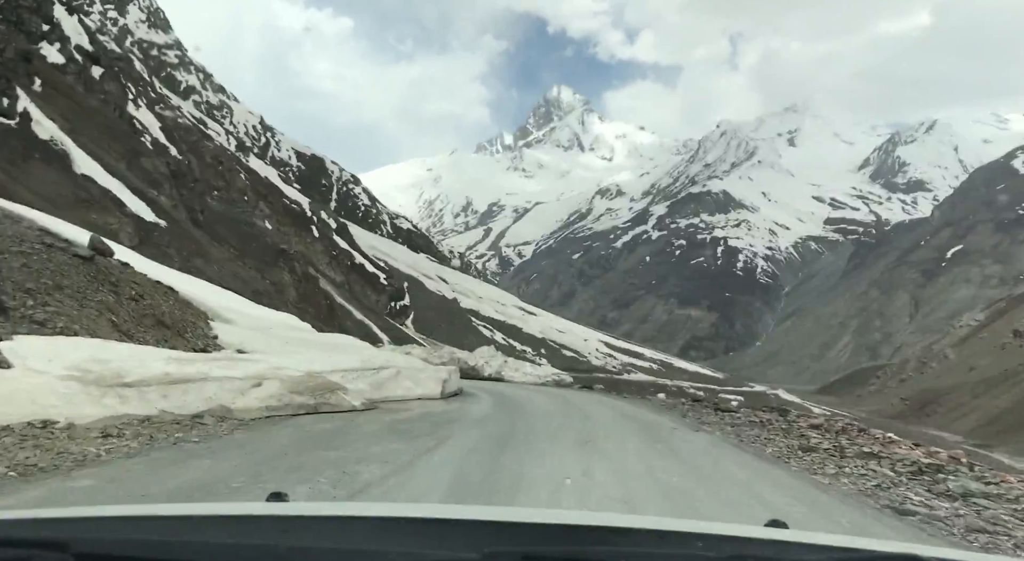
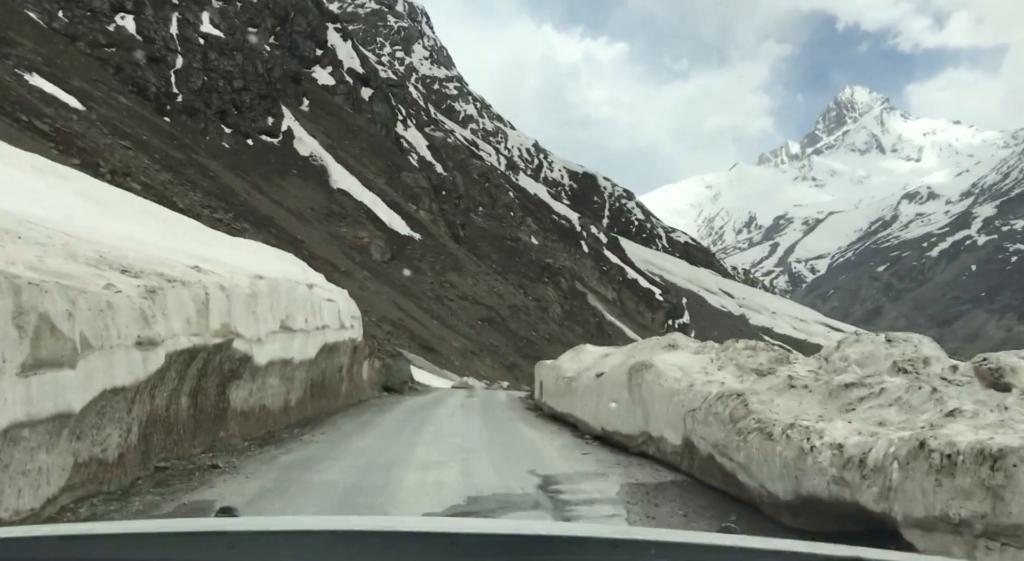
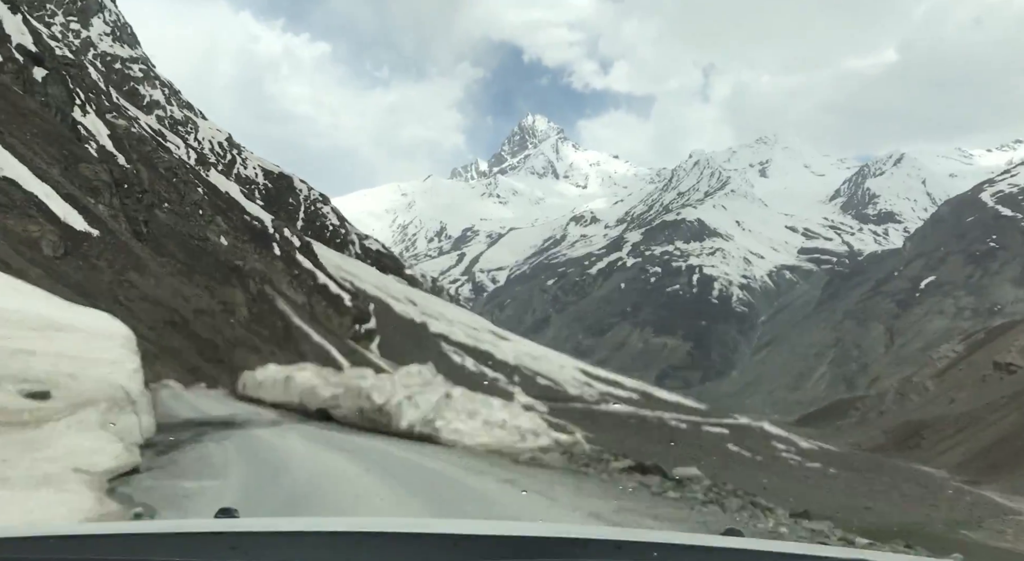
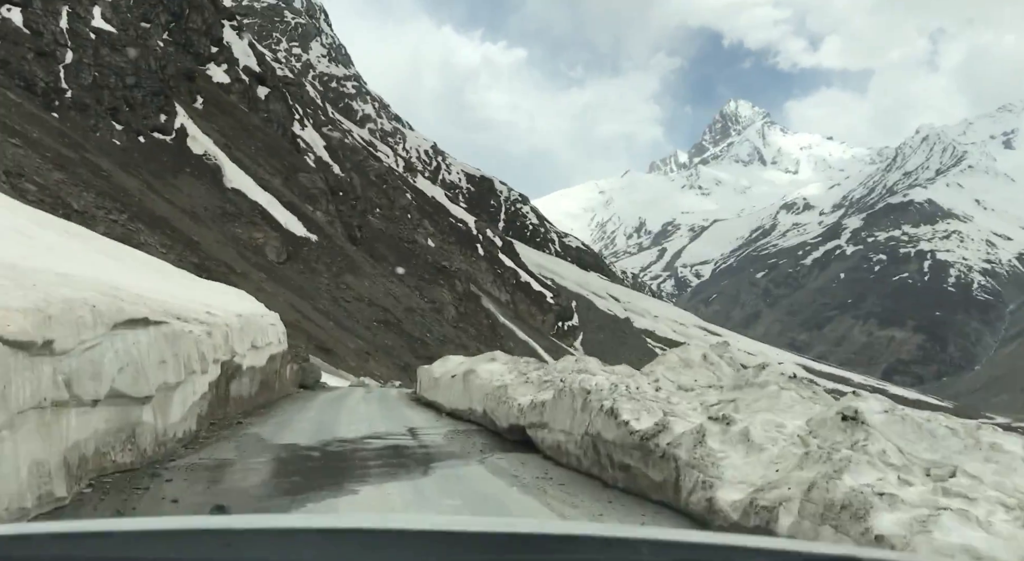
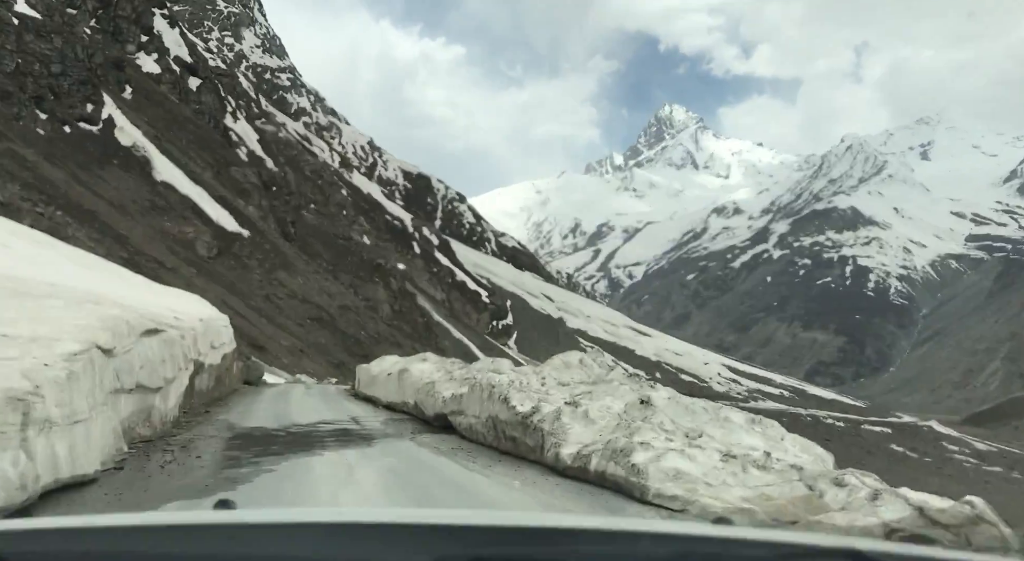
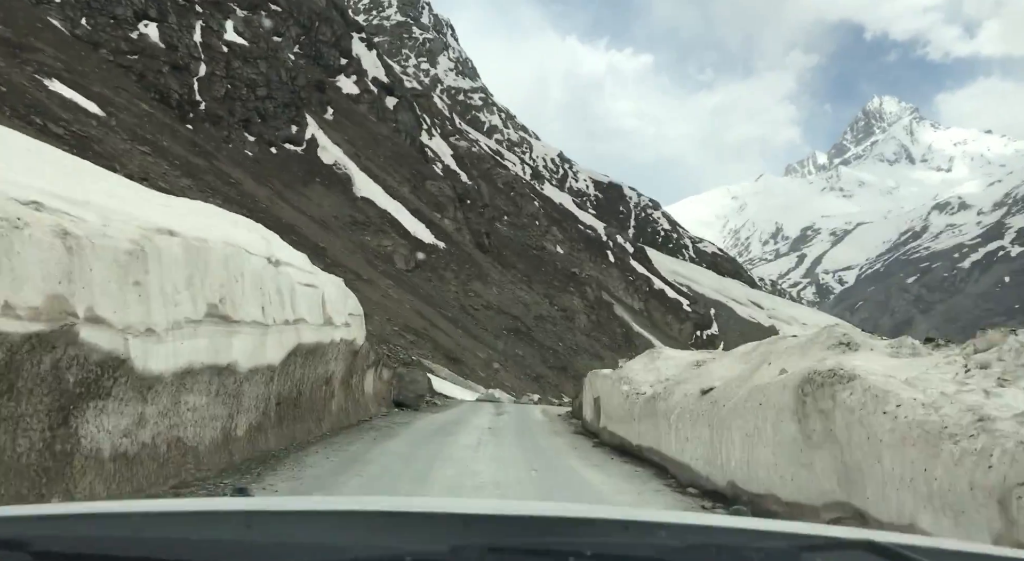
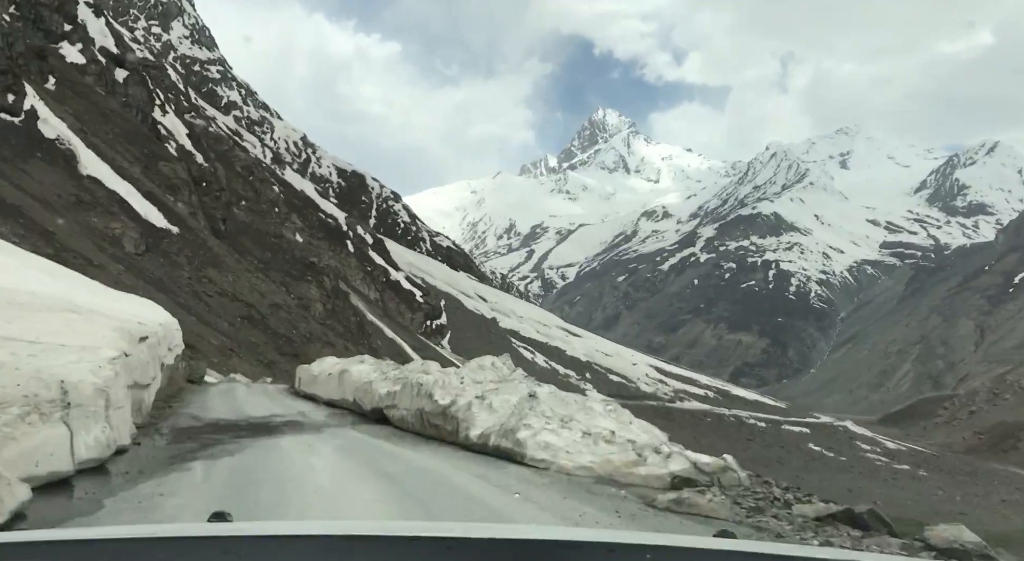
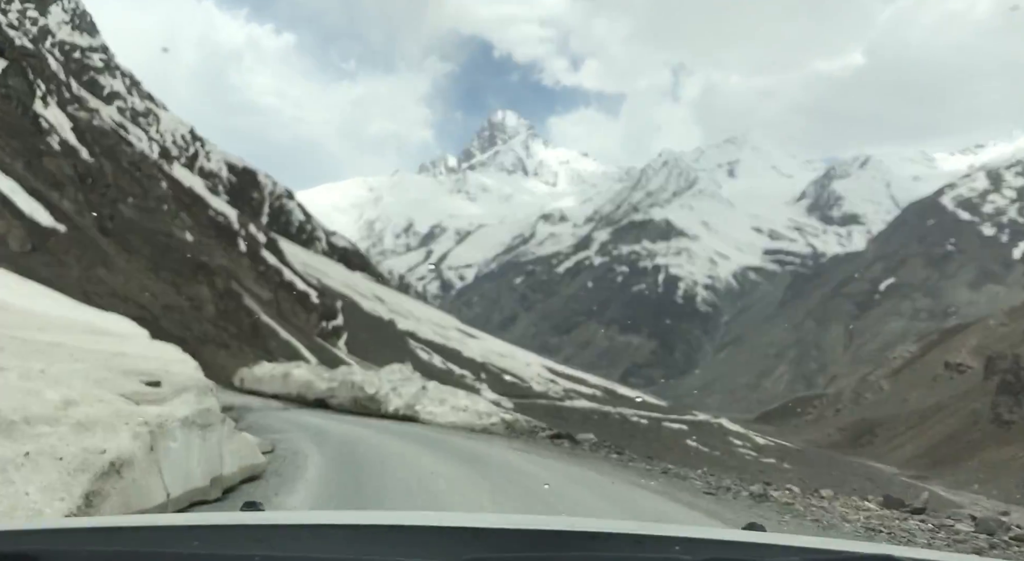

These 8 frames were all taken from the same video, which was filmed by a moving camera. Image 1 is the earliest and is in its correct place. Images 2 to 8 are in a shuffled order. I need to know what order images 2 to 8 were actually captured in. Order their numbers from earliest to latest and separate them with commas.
8, 3, 7, 5, 4, 2, 6
